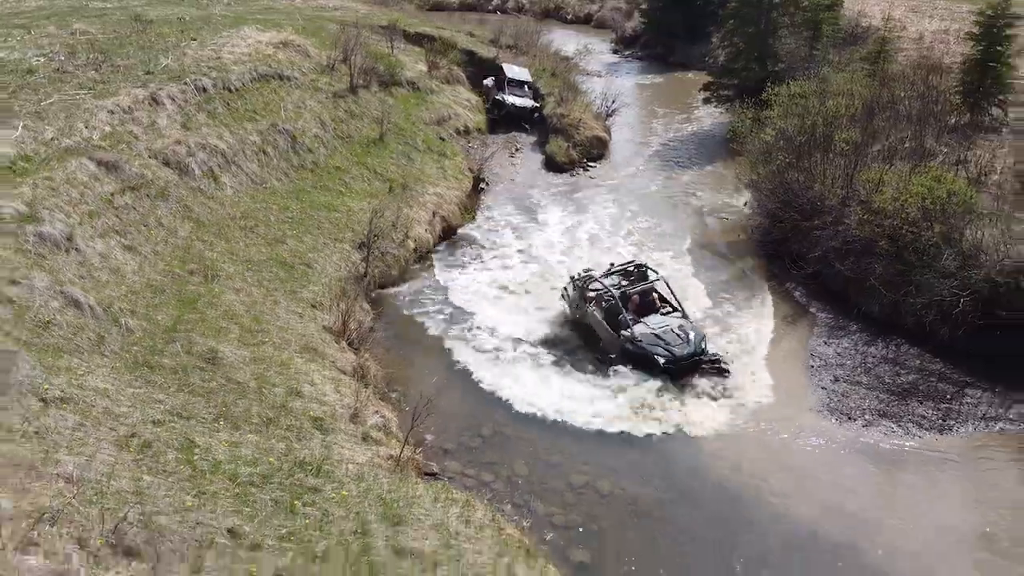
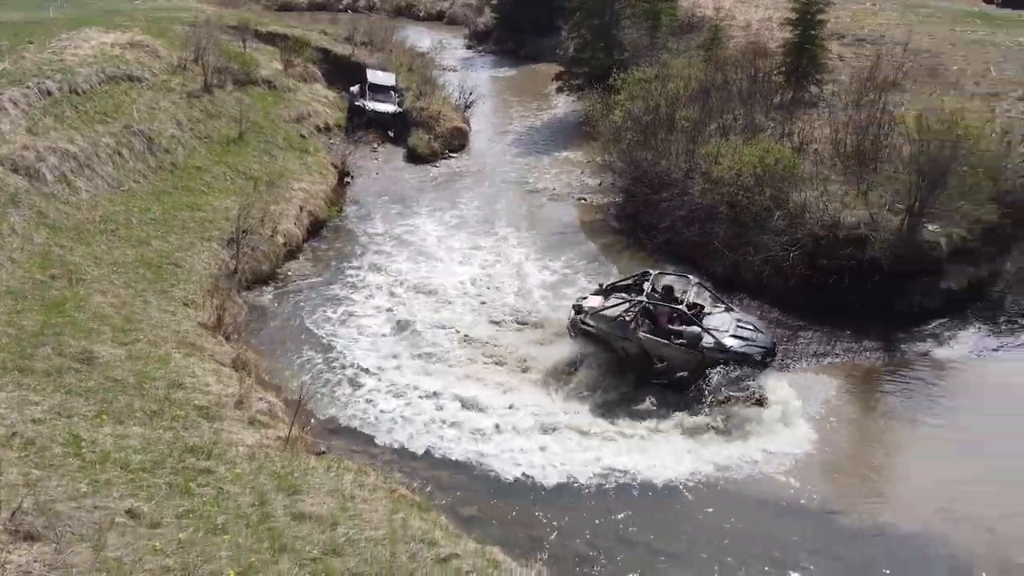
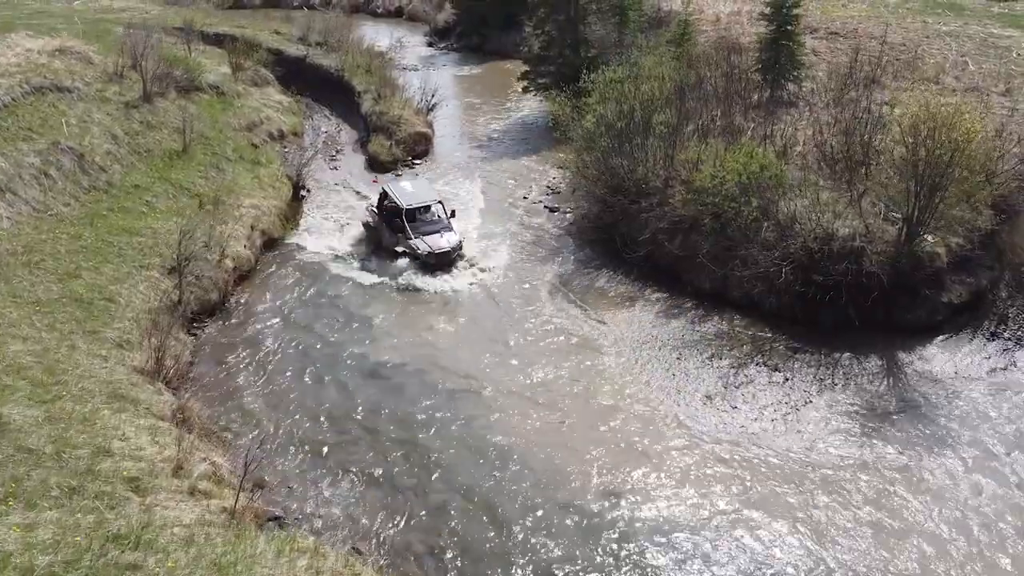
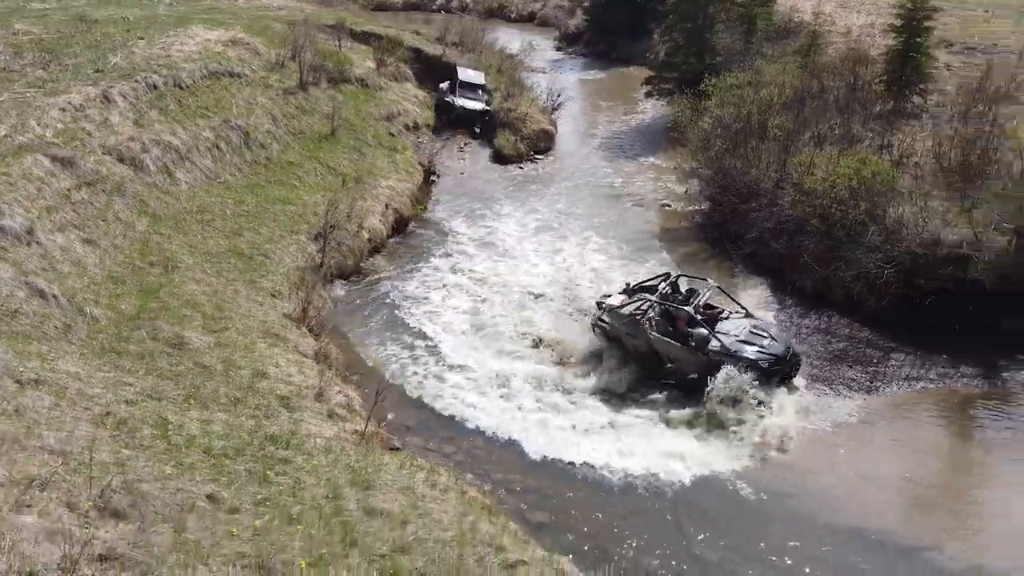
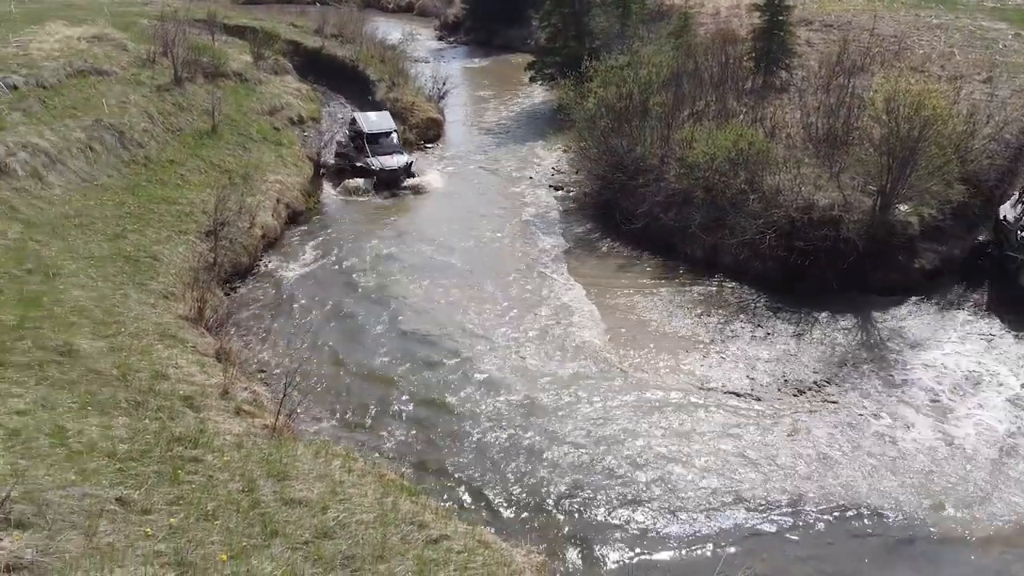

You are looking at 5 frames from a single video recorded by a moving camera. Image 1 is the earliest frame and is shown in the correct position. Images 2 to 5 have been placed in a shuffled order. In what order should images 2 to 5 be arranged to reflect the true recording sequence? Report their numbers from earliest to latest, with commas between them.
4, 2, 5, 3
